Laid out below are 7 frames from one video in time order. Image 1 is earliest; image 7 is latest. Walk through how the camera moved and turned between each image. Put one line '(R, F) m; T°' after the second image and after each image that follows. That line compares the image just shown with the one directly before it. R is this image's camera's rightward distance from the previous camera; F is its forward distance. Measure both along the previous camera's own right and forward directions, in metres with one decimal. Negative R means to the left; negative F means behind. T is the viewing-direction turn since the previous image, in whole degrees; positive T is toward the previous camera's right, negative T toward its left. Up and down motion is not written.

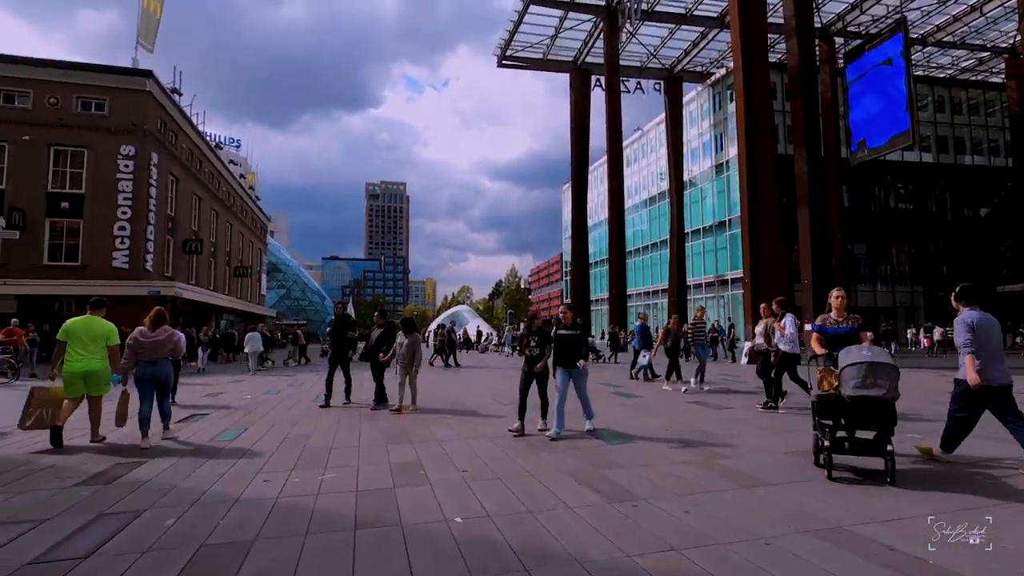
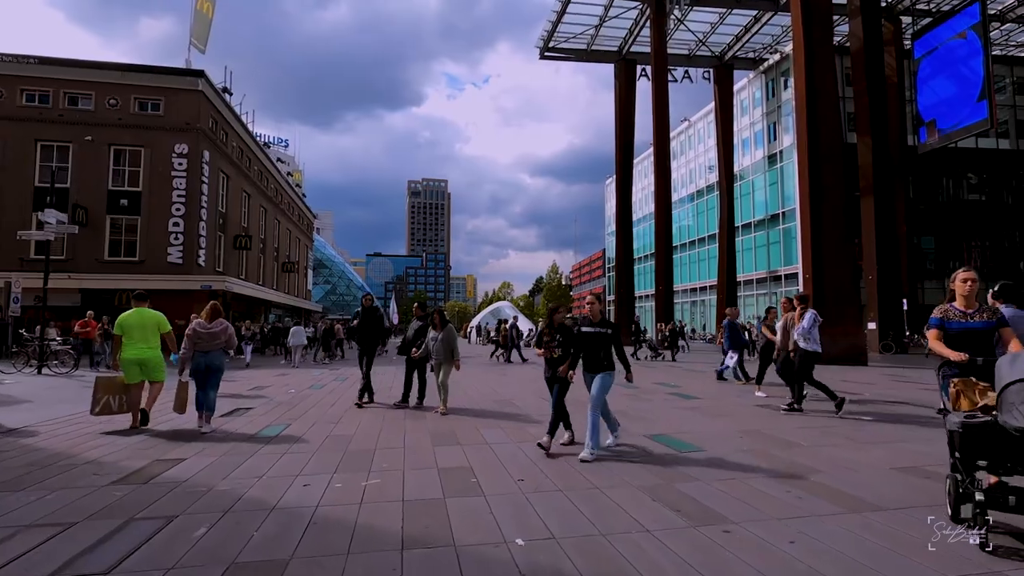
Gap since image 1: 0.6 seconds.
(-0.2, +0.5) m; -4°
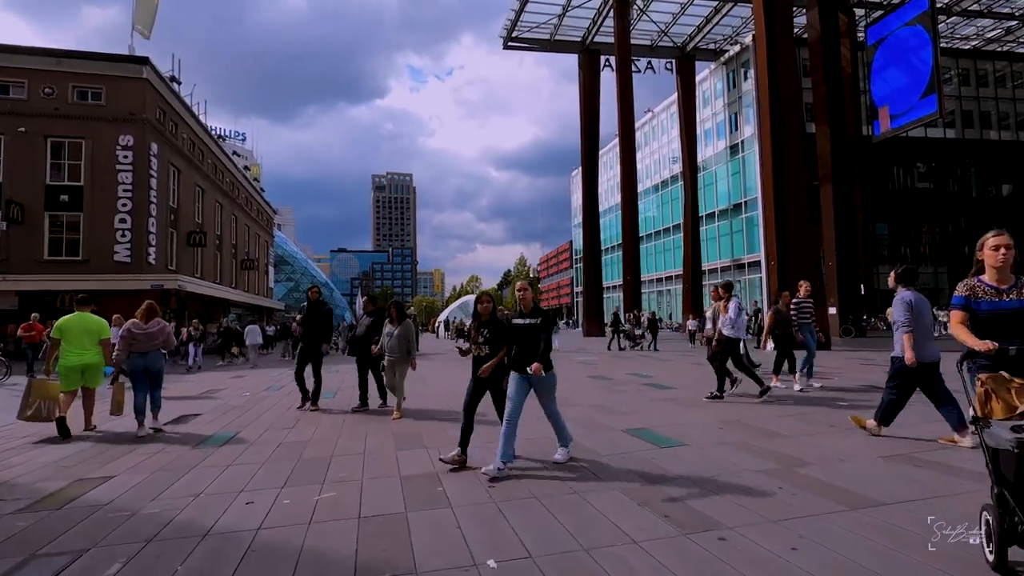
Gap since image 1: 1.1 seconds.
(0.0, +0.4) m; +3°
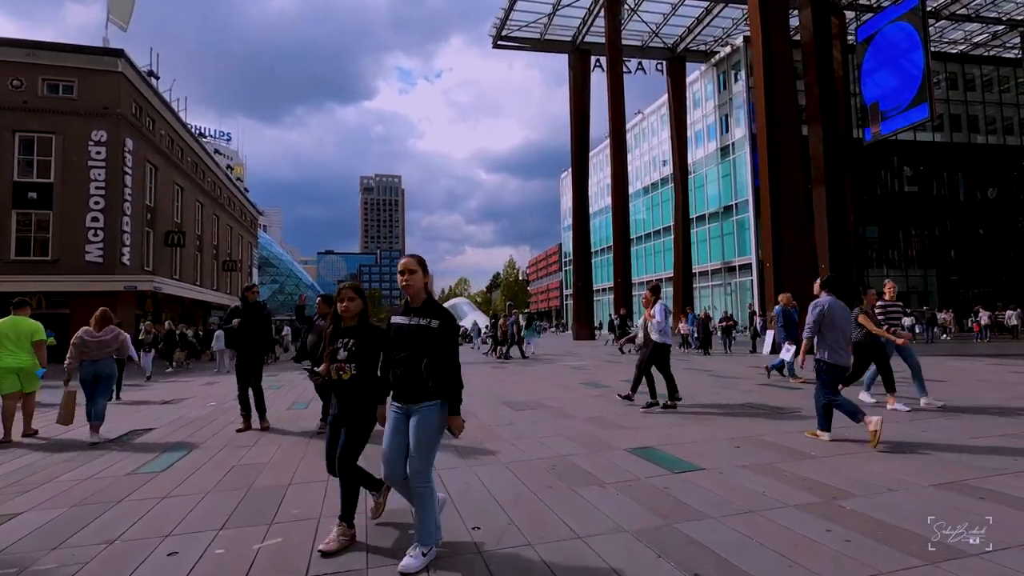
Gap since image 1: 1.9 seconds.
(0.0, +0.7) m; +1°
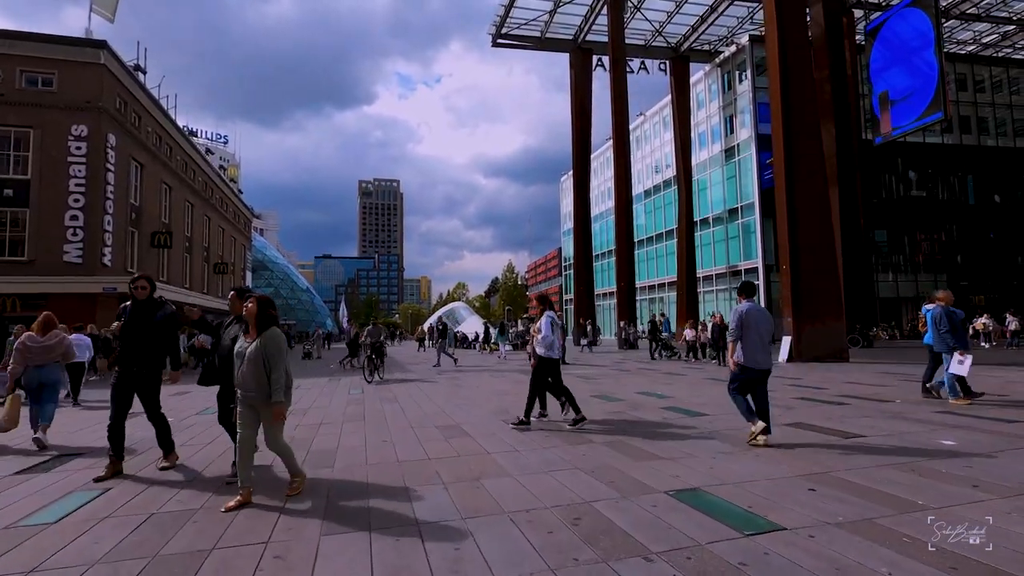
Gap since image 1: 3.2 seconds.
(-0.1, +1.2) m; 0°
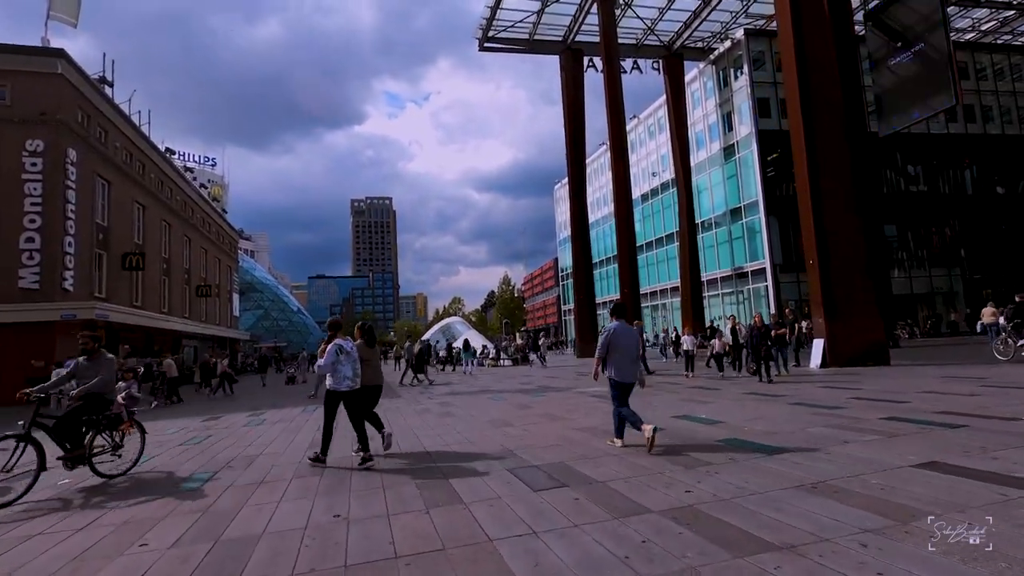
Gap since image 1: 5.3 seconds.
(-0.1, +2.0) m; 0°
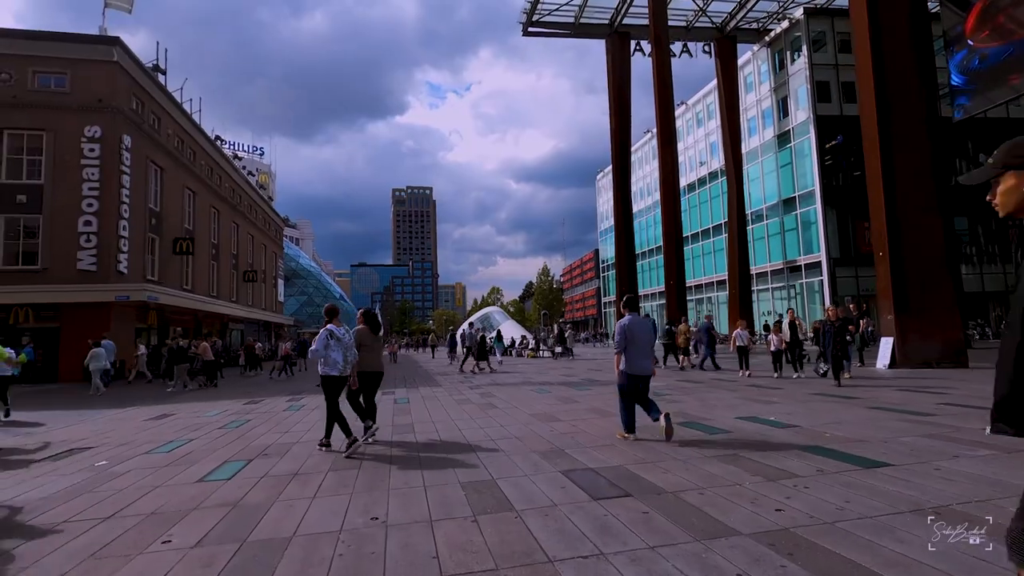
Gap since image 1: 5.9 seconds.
(-0.2, +0.5) m; -4°
